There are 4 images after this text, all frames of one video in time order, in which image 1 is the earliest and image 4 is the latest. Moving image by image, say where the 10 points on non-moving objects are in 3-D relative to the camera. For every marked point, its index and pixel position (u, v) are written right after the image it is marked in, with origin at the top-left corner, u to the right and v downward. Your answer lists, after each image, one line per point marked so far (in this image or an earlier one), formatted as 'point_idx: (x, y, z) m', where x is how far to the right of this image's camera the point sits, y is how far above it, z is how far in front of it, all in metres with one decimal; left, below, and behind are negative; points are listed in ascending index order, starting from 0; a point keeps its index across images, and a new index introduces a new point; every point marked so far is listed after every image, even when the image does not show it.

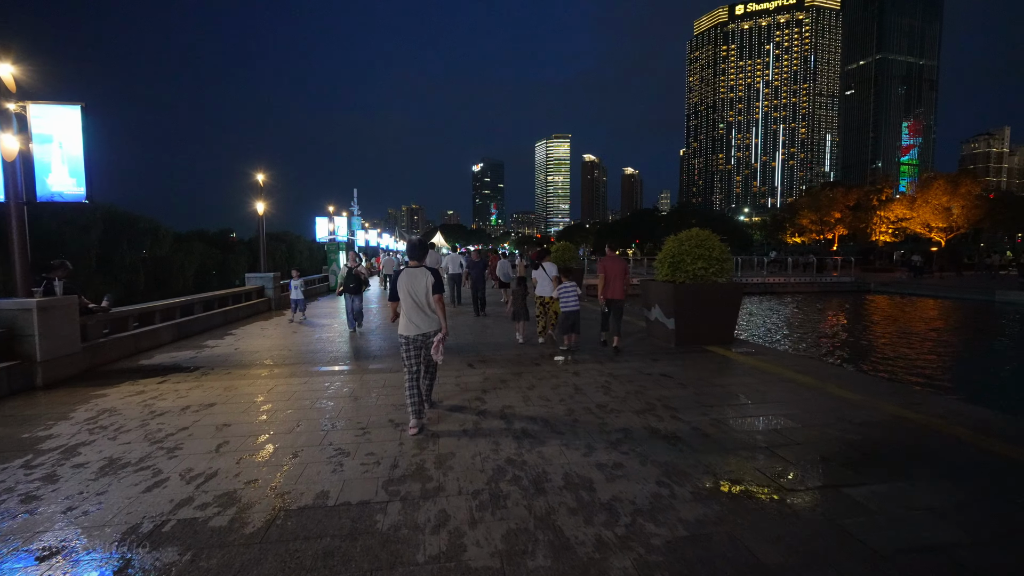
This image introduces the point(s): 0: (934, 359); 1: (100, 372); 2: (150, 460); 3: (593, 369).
0: (+9.7, -1.6, +12.3) m
1: (-5.4, -1.1, +7.0) m
2: (-2.7, -1.3, +4.0) m
3: (+1.1, -1.1, +7.2) m
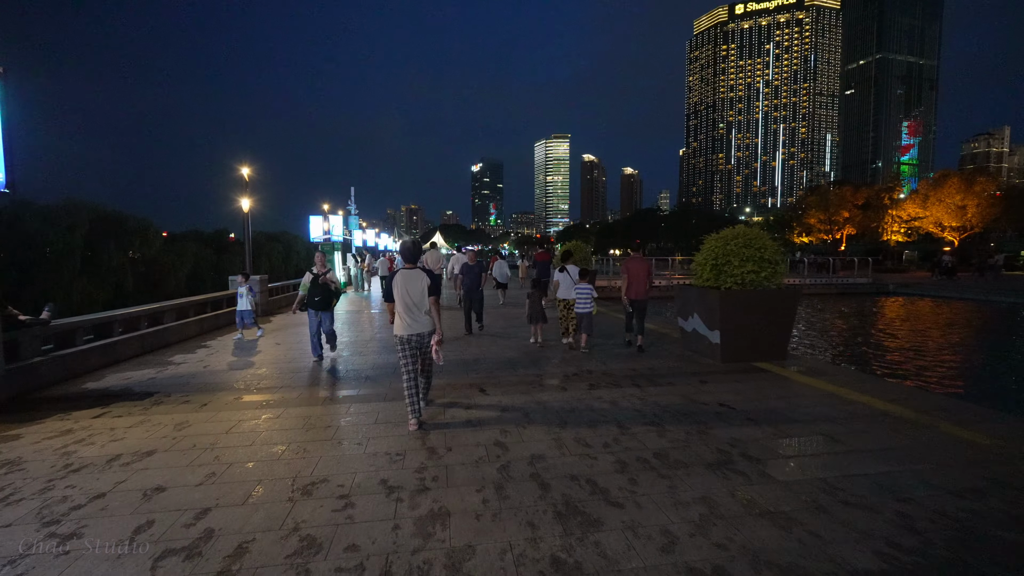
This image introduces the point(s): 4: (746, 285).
0: (+10.0, -1.7, +11.1) m
1: (-5.2, -1.2, +5.7) m
2: (-2.5, -1.4, +2.7) m
3: (+1.3, -1.2, +5.9) m
4: (+3.3, 0.0, +7.4) m
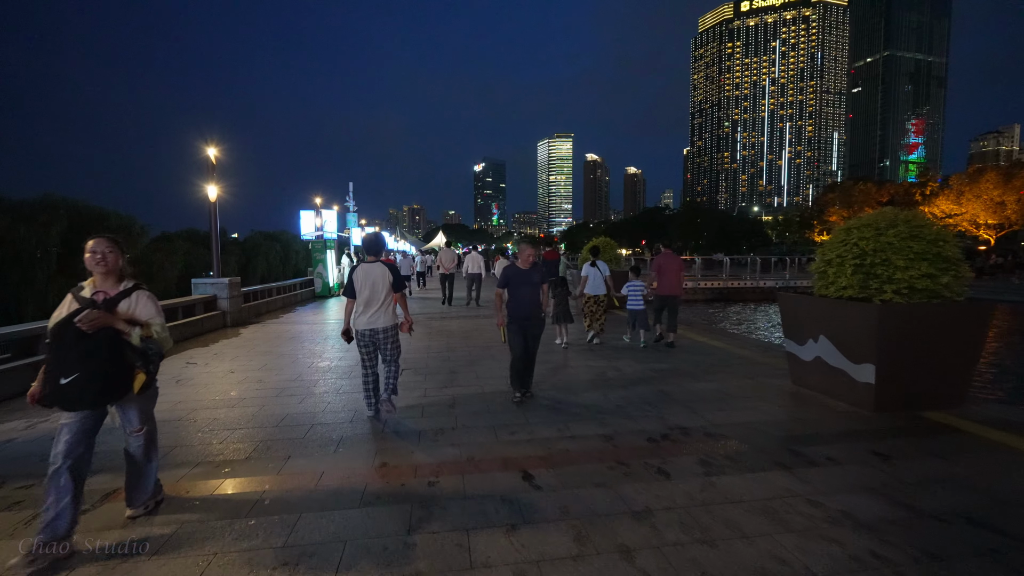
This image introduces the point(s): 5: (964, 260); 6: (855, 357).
0: (+10.4, -1.8, +8.6) m
1: (-4.8, -1.3, +3.3) m
2: (-2.1, -1.5, +0.3) m
3: (+1.8, -1.3, +3.4) m
4: (+3.7, -0.1, +4.9) m
5: (+4.3, +0.3, +5.1) m
6: (+3.3, -0.7, +5.2) m
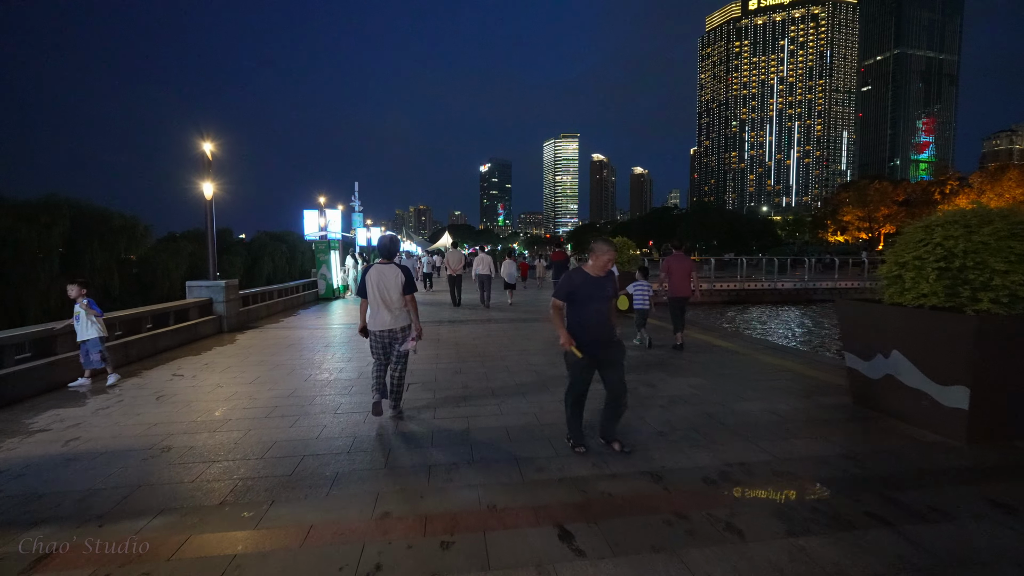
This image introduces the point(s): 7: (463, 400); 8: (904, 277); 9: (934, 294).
0: (+10.7, -1.9, +7.7) m
1: (-4.6, -1.4, +2.6) m
2: (-1.9, -1.6, -0.4) m
3: (+1.9, -1.4, +2.7) m
4: (+3.9, -0.2, +4.1) m
5: (+4.5, +0.2, +4.3) m
6: (+3.5, -0.7, +4.4) m
7: (-0.6, -1.3, +6.0) m
8: (+3.5, +0.1, +4.7) m
9: (+3.5, -0.1, +4.5) m
